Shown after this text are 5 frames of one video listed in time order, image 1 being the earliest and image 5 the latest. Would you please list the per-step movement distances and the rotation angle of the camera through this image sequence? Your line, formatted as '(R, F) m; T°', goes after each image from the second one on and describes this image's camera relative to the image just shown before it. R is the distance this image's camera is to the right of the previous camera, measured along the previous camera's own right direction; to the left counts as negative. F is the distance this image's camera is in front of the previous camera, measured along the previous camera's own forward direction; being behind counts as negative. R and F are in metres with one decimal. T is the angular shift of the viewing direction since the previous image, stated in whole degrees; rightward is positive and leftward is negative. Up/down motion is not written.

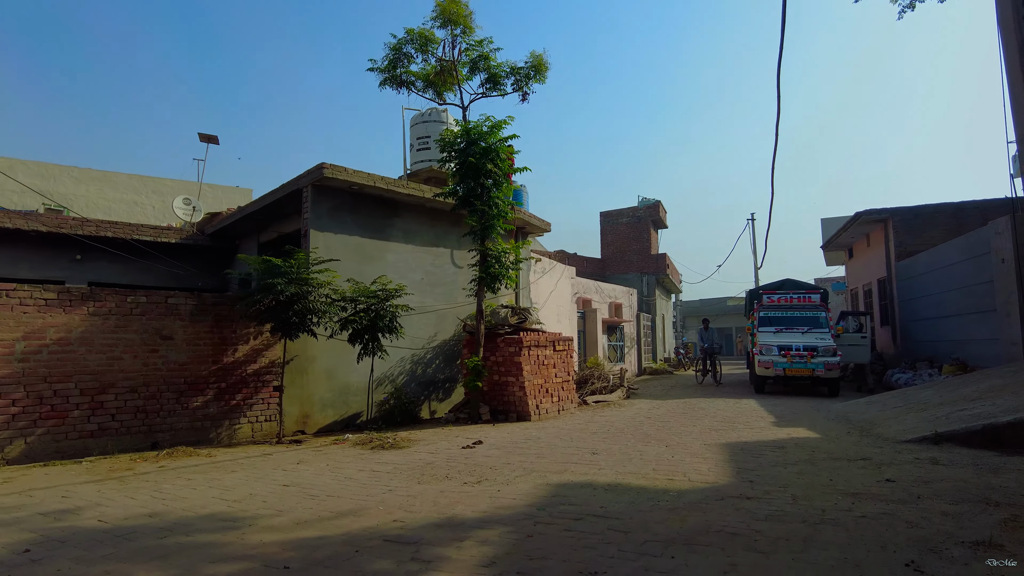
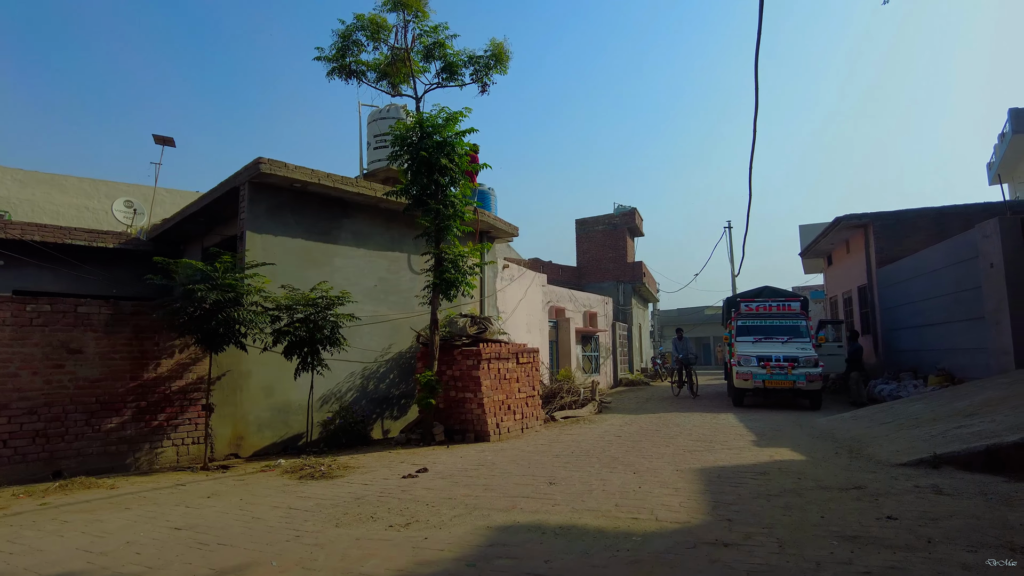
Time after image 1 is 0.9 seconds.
(+0.3, +0.8) m; +2°
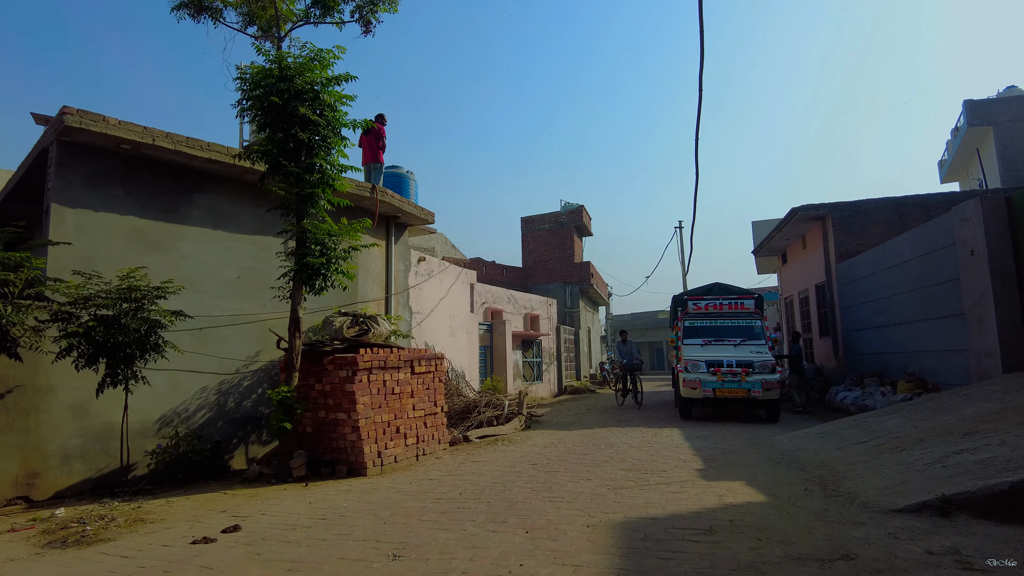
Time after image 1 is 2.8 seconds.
(+0.8, +1.8) m; +4°
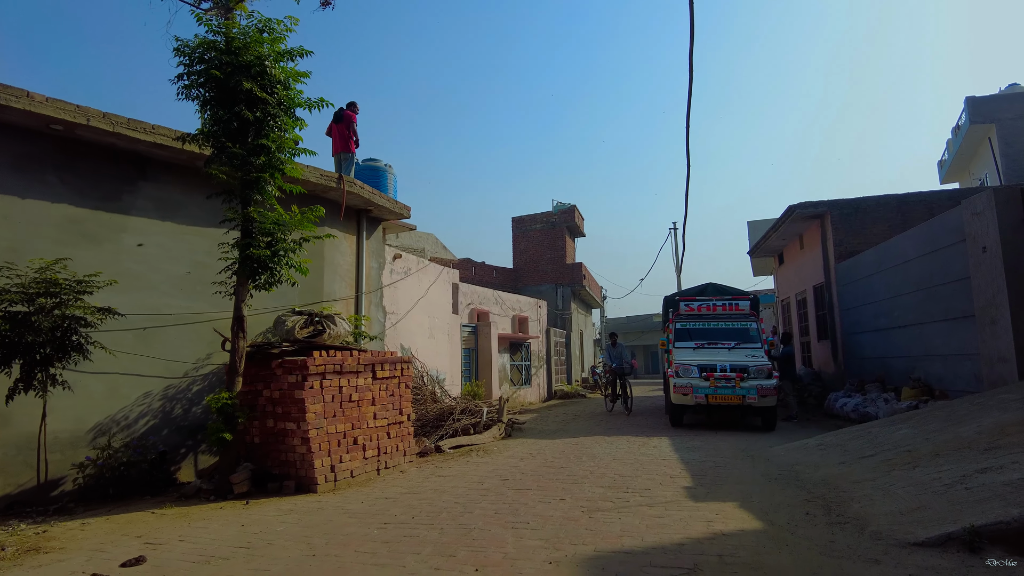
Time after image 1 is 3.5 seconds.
(+0.3, +0.7) m; 0°
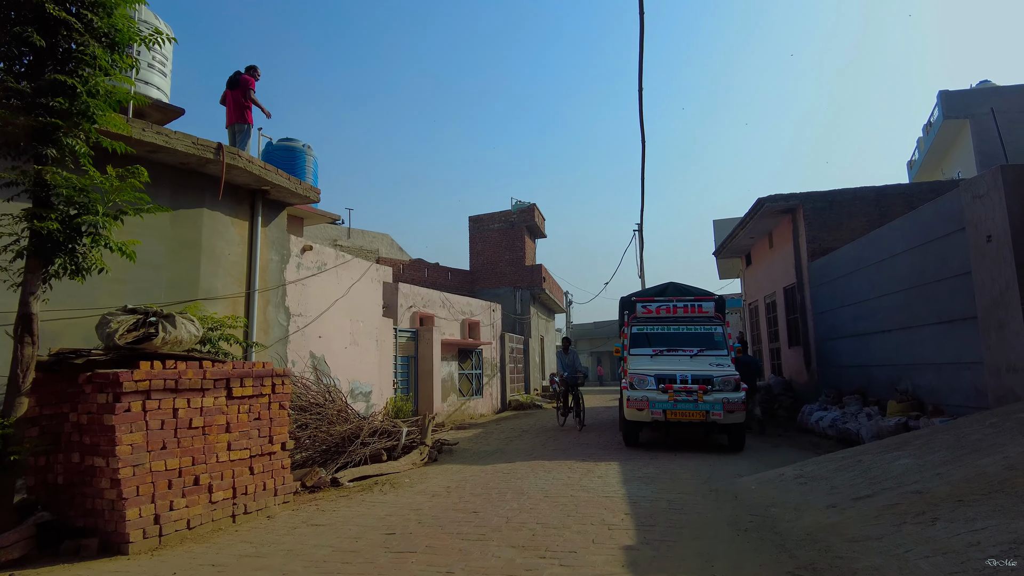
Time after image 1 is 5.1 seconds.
(+0.6, +1.5) m; +3°
